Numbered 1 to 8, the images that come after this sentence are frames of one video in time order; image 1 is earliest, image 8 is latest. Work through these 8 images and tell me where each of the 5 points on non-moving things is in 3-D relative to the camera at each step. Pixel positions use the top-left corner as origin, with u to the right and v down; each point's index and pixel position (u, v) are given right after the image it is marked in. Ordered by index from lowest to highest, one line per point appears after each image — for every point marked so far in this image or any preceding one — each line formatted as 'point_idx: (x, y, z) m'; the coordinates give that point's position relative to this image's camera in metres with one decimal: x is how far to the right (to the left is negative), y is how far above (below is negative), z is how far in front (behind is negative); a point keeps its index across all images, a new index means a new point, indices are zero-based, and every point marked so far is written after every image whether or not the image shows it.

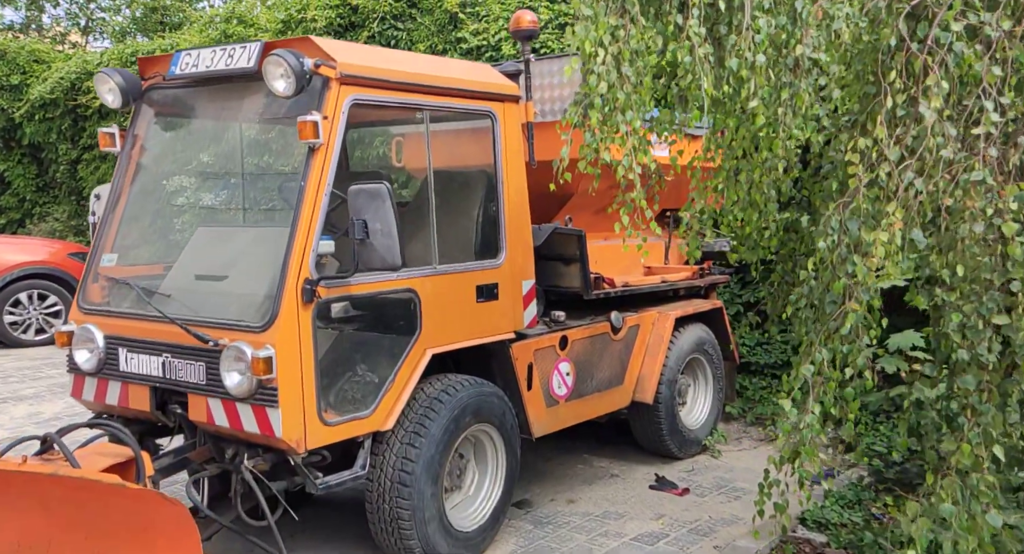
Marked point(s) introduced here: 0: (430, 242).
0: (-0.4, +0.2, +5.4) m
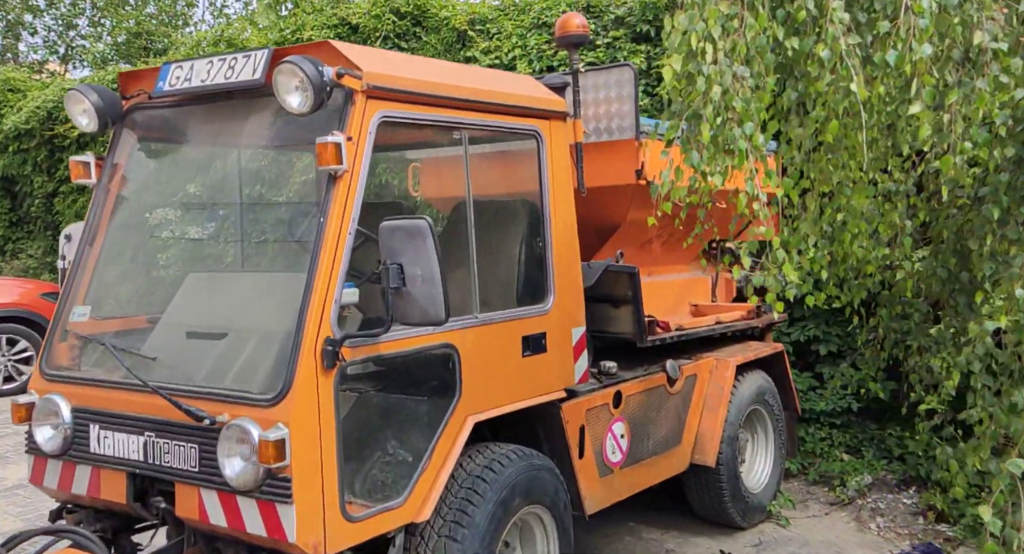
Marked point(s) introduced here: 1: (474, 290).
0: (-0.2, 0.0, +4.5) m
1: (-0.2, -0.1, +4.5) m
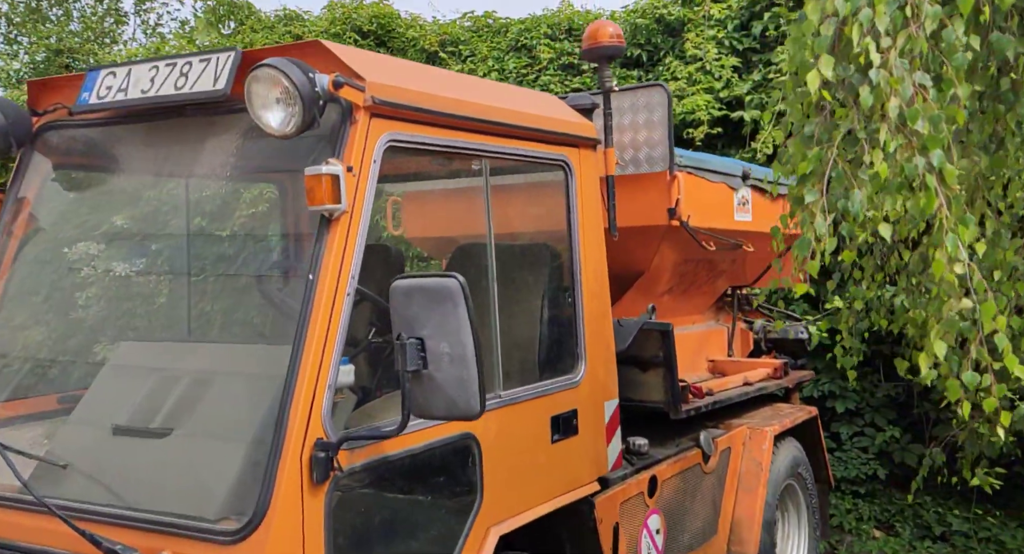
0: (-0.1, -0.3, +3.5) m
1: (-0.1, -0.3, +3.6) m
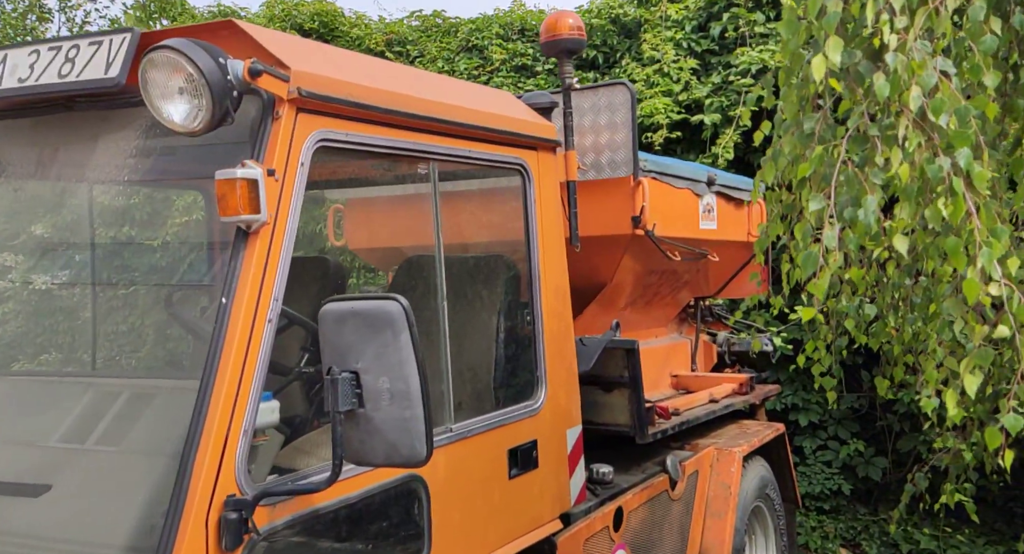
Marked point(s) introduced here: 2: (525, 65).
0: (-0.2, -0.3, +3.2) m
1: (-0.2, -0.3, +3.2) m
2: (+0.1, +1.7, +8.7) m
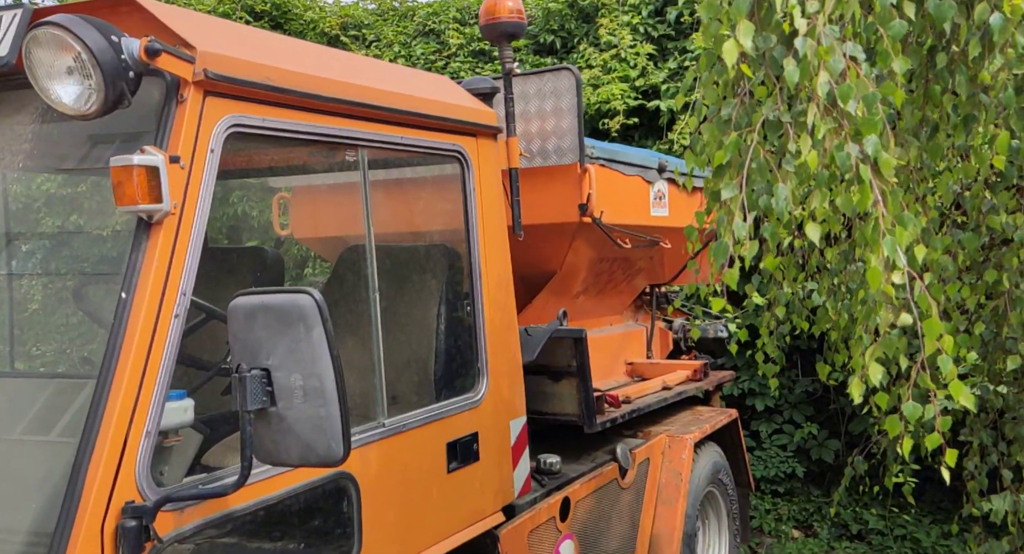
0: (-0.4, -0.3, +3.1) m
1: (-0.4, -0.3, +3.1) m
2: (-0.2, +1.8, +8.6) m
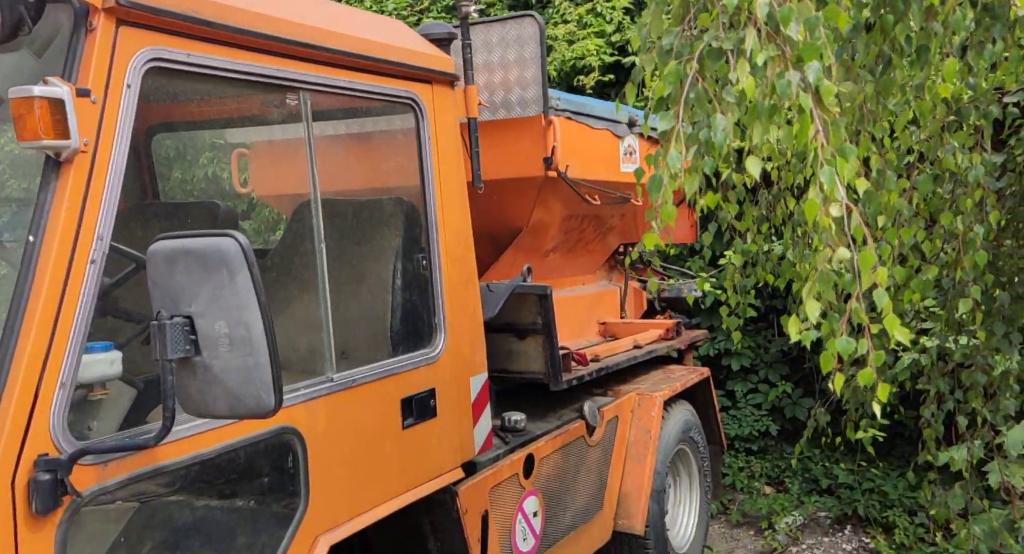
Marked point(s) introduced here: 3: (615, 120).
0: (-0.5, -0.2, +3.0) m
1: (-0.5, -0.2, +3.0) m
2: (-0.4, +2.1, +8.4) m
3: (+0.5, +0.7, +5.0) m
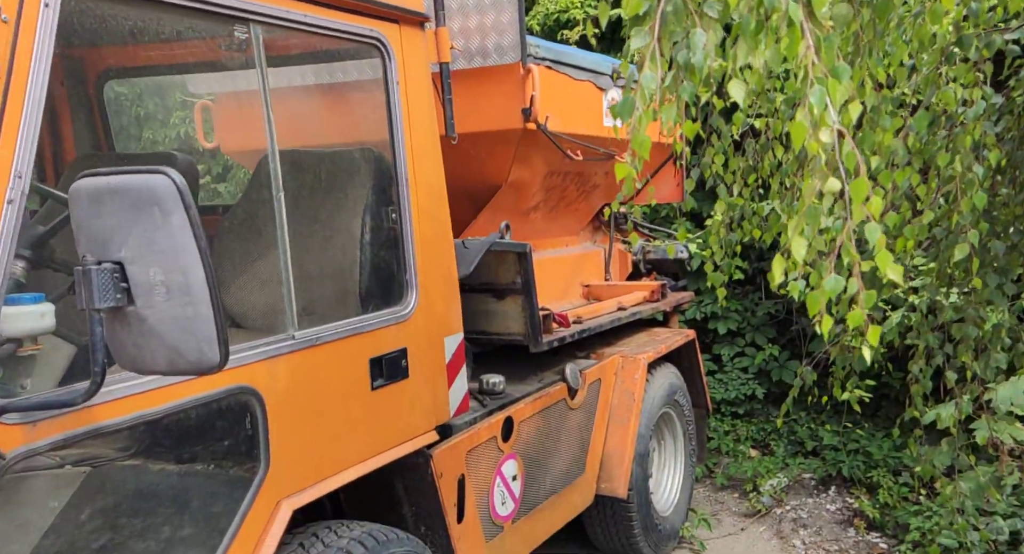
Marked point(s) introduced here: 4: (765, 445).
0: (-0.6, 0.0, +2.8) m
1: (-0.6, 0.0, +2.9) m
2: (-0.6, +2.4, +8.2) m
3: (+0.4, +0.9, +4.8) m
4: (+1.7, -1.1, +7.0) m
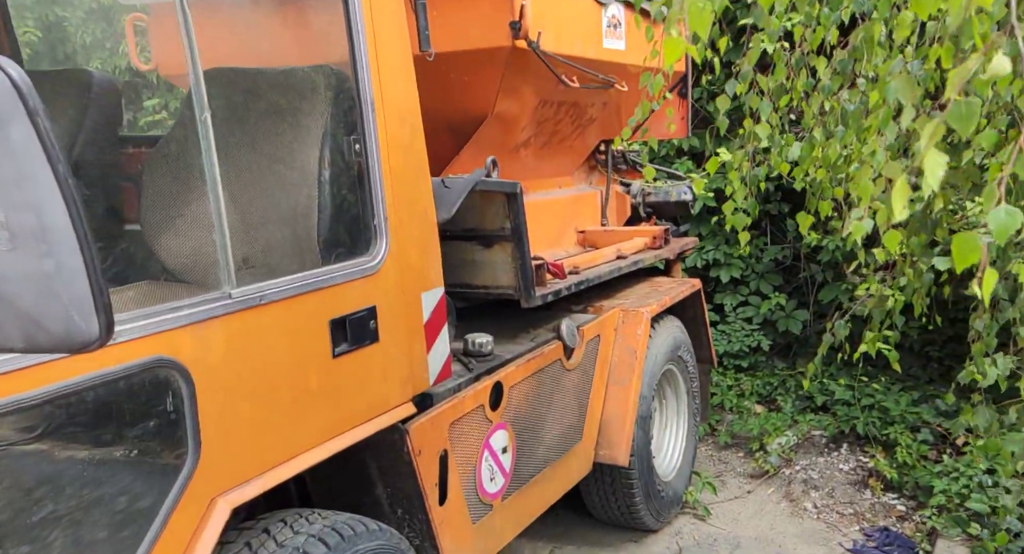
0: (-0.6, +0.1, +2.3) m
1: (-0.6, +0.1, +2.3) m
2: (-0.7, +2.8, +7.5) m
3: (+0.3, +1.1, +4.2) m
4: (+1.6, -0.8, +6.5) m
